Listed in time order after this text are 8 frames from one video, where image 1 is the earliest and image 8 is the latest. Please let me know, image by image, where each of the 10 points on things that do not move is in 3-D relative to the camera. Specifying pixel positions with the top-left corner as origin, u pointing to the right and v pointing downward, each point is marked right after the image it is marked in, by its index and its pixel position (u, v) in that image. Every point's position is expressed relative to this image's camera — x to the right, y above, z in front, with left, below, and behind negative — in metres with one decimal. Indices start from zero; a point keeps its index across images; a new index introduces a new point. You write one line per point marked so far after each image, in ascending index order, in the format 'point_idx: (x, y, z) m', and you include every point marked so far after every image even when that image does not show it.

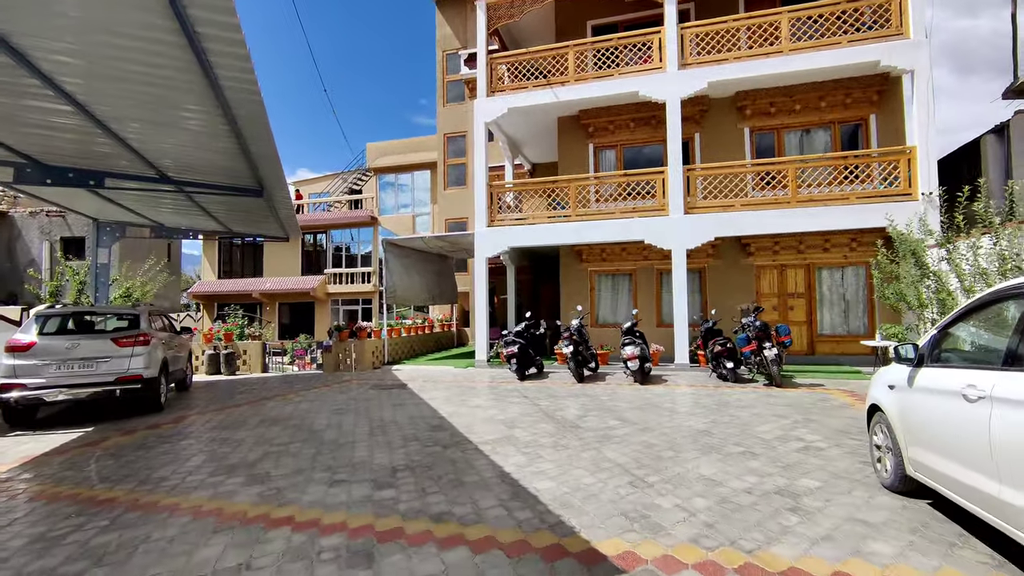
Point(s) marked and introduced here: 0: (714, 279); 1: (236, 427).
0: (+4.4, +0.2, +11.4) m
1: (-3.1, -1.6, +5.9) m
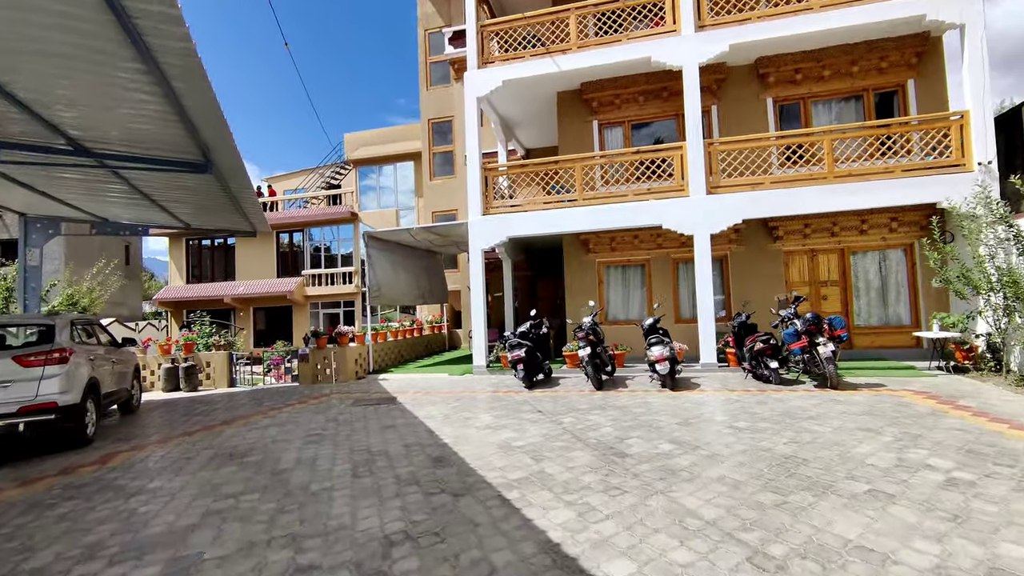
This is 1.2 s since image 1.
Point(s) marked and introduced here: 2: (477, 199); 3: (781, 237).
0: (+4.4, +0.4, +10.2) m
1: (-2.9, -1.6, +4.6) m
2: (-0.7, +1.8, +10.4) m
3: (+5.1, +1.0, +9.9) m
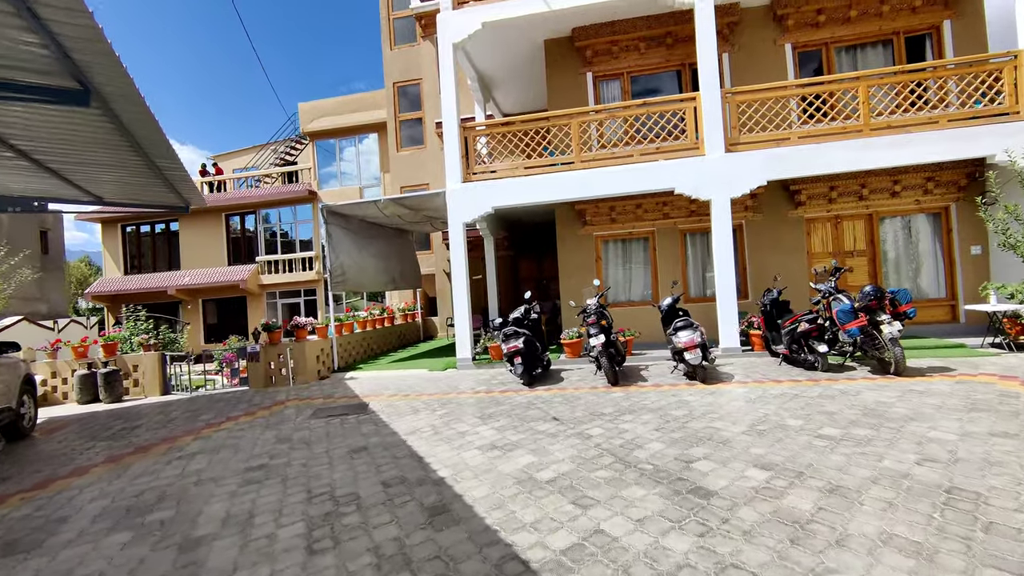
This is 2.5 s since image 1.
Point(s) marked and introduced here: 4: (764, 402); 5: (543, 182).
0: (+4.2, +0.8, +9.1) m
1: (-2.7, -1.5, +3.0) m
2: (-1.0, +2.1, +8.9) m
3: (+4.9, +1.5, +8.8) m
4: (+2.4, -1.1, +5.0) m
5: (+0.5, +1.7, +8.5) m
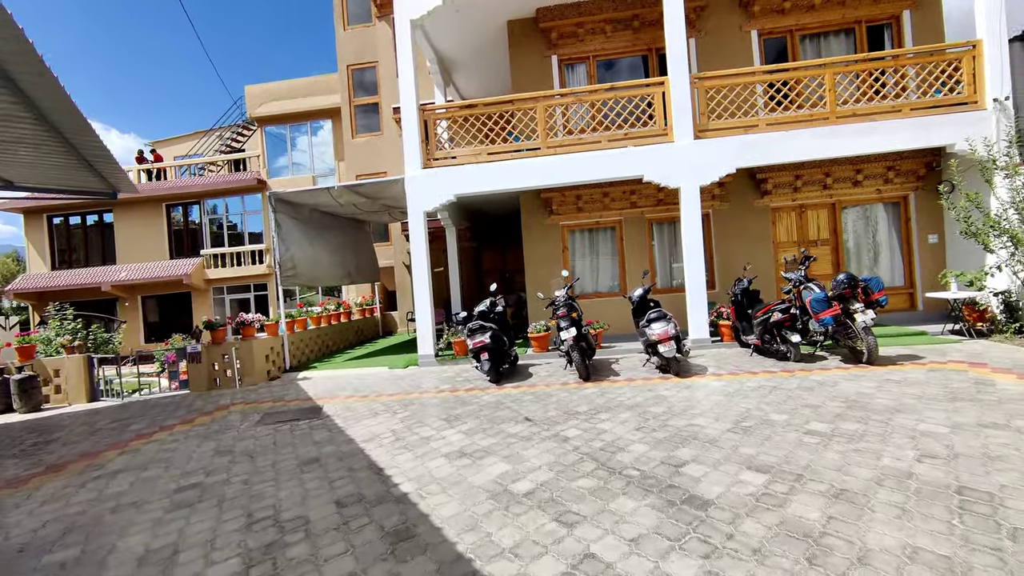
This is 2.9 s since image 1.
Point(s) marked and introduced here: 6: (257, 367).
0: (+3.6, +1.0, +9.0) m
1: (-2.9, -1.4, +2.5) m
2: (-1.6, +2.2, +8.4) m
3: (+4.3, +1.6, +8.7) m
4: (+2.1, -1.0, +4.8) m
5: (-0.1, +1.9, +8.1) m
6: (-3.9, -1.2, +8.0) m
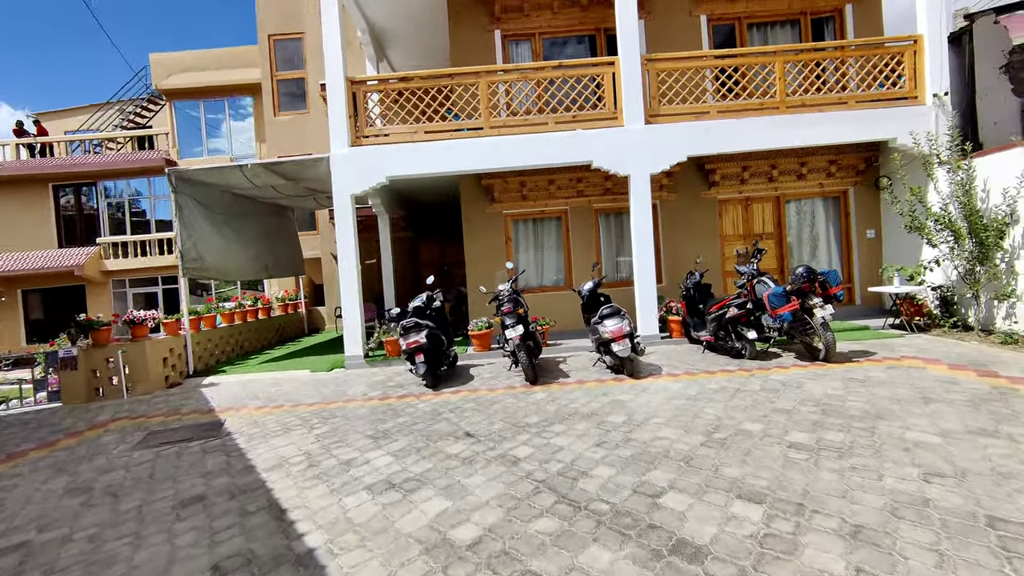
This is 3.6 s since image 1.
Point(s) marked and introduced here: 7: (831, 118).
0: (+2.6, +1.1, +8.7) m
1: (-3.1, -1.4, +1.5) m
2: (-2.4, +2.3, +7.4) m
3: (+3.3, +1.7, +8.5) m
4: (+1.6, -0.9, +4.4) m
5: (-0.9, +1.9, +7.4) m
6: (-4.8, -1.1, +6.9) m
7: (+4.5, +2.4, +7.3) m
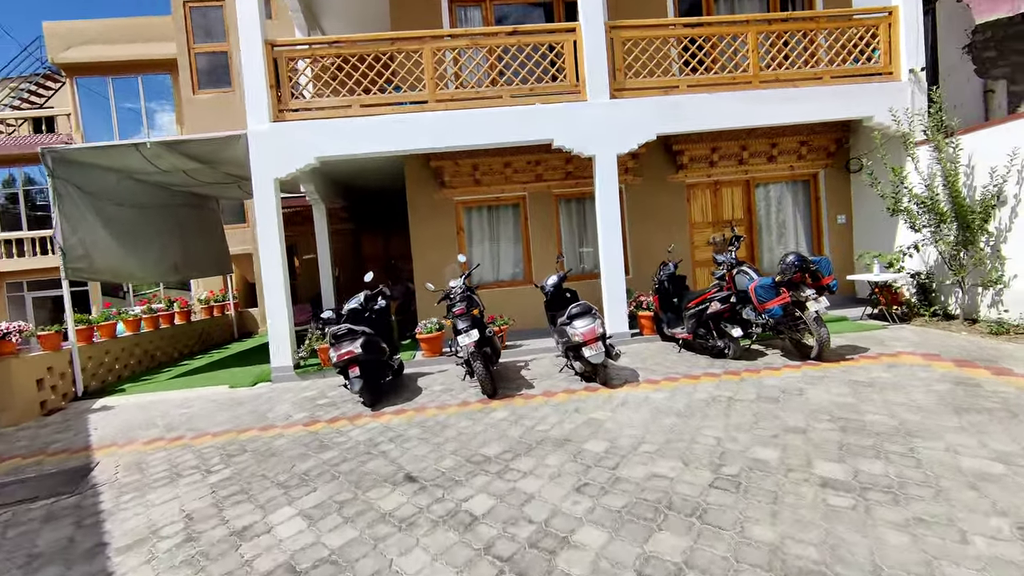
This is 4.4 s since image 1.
0: (+1.9, +1.2, +8.0) m
1: (-3.1, -1.5, +0.4) m
2: (-3.1, +2.3, +6.3) m
3: (+2.6, +1.9, +7.8) m
4: (+1.3, -0.9, +3.7) m
5: (-1.5, +2.0, +6.4) m
6: (-5.3, -1.2, +5.6) m
7: (+3.8, +2.5, +6.7) m
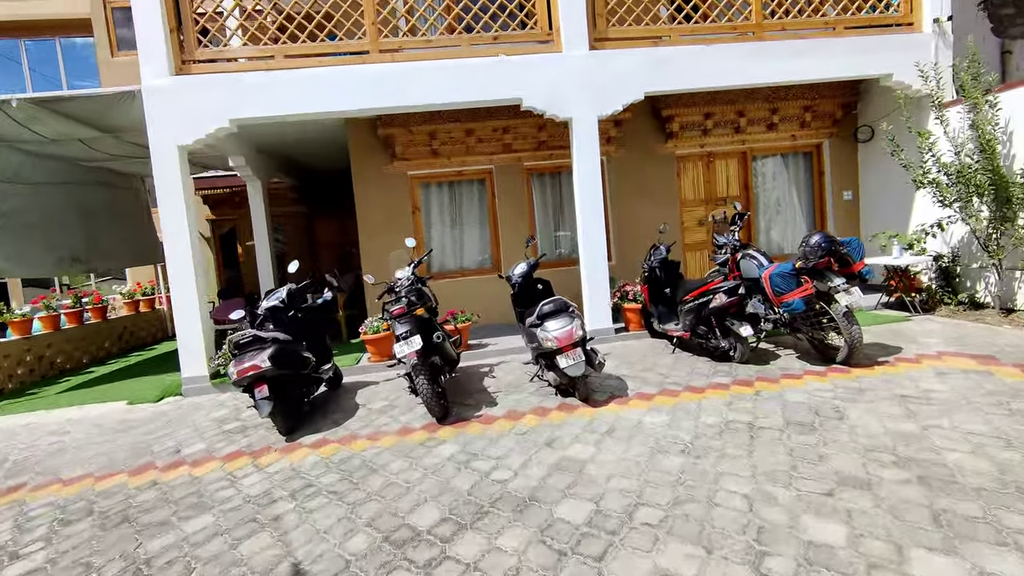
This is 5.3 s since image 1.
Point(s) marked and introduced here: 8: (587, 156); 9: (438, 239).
0: (+1.4, +1.4, +7.0) m
1: (-3.2, -1.6, -0.8) m
2: (-3.5, +2.4, +5.1) m
3: (+2.1, +2.0, +6.8) m
4: (+1.1, -0.9, +2.7) m
5: (-2.0, +2.1, +5.2) m
6: (-5.6, -1.2, +4.4) m
7: (+3.4, +2.7, +5.8) m
8: (+0.8, +1.4, +5.6) m
9: (-1.0, +0.6, +6.8) m
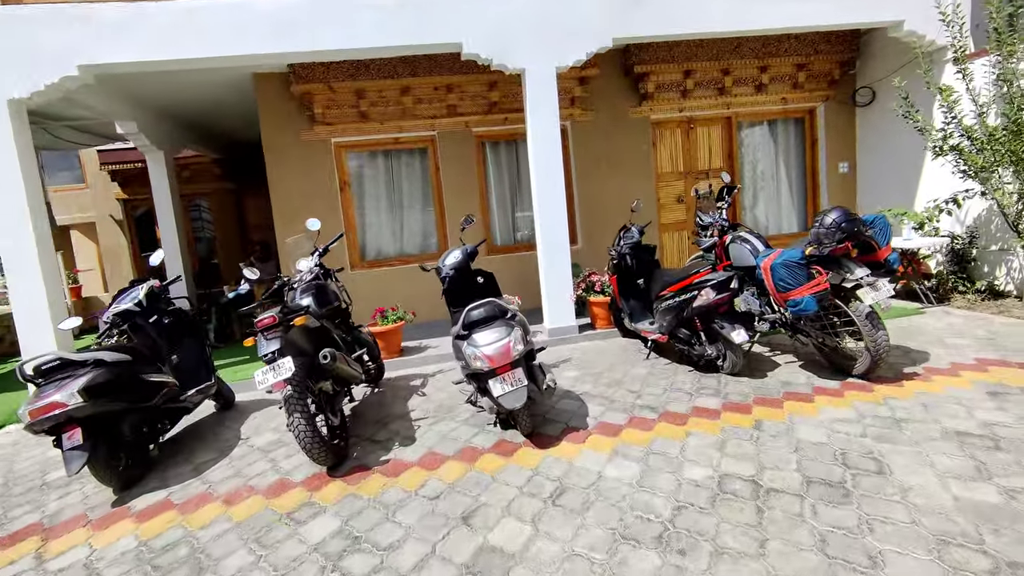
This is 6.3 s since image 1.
0: (+0.8, +1.5, +6.0) m
1: (-3.5, -1.8, -1.8) m
2: (-4.0, +2.4, +3.8) m
3: (+1.5, +2.2, +5.8) m
4: (+0.7, -0.9, +1.8) m
5: (-2.5, +2.1, +4.1) m
6: (-6.0, -1.2, +3.2) m
7: (+2.8, +2.8, +4.8) m
8: (+0.3, +1.5, +4.6) m
9: (-1.5, +0.8, +5.7) m
